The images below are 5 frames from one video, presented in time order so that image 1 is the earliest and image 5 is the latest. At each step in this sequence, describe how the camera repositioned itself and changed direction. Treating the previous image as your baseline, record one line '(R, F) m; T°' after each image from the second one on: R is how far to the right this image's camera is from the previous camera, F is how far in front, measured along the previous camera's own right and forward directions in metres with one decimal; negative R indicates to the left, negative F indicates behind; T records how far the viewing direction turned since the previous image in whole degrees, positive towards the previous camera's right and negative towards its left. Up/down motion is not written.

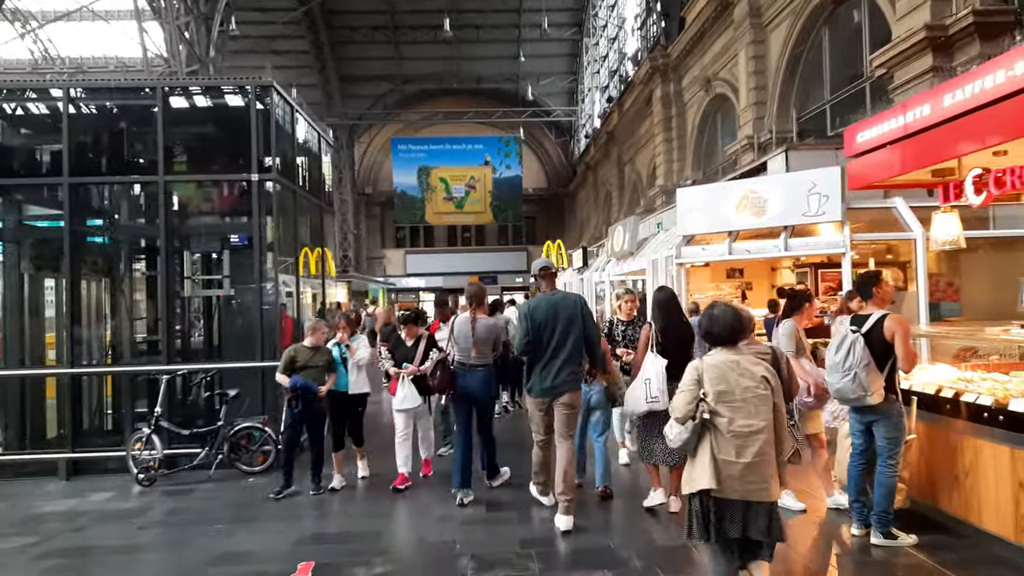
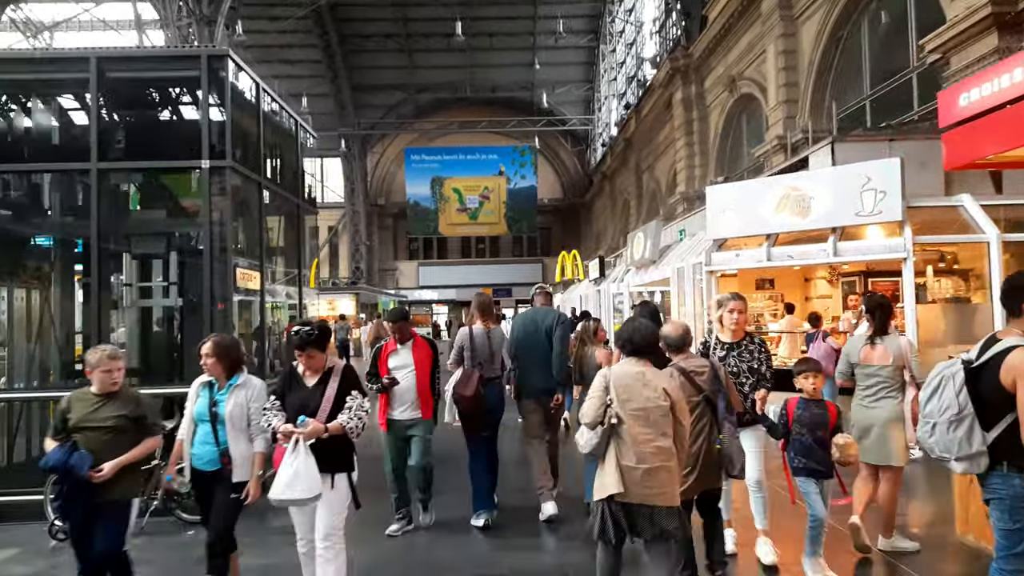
(+0.1, +1.3) m; -1°
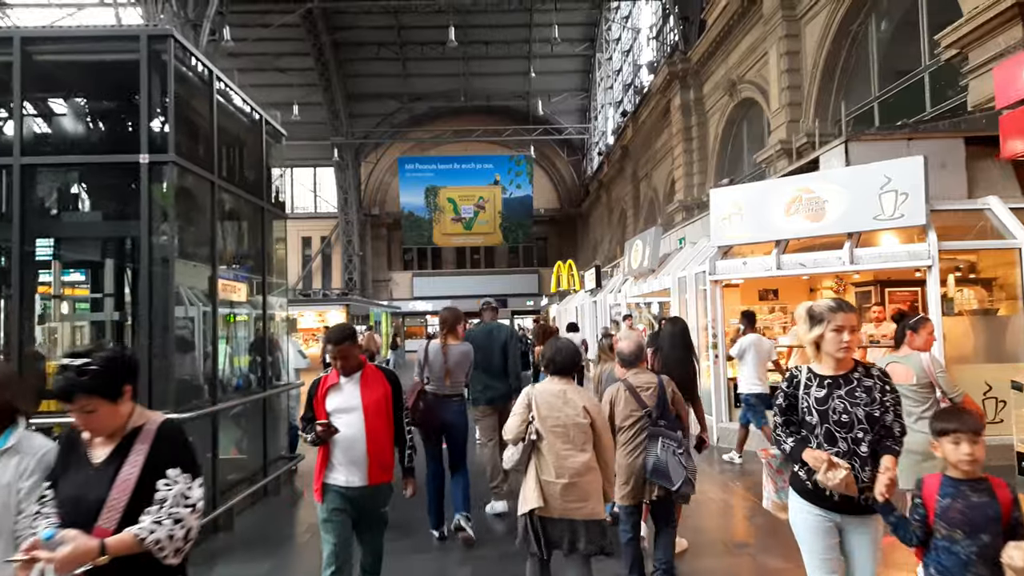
(+0.1, +0.7) m; 0°
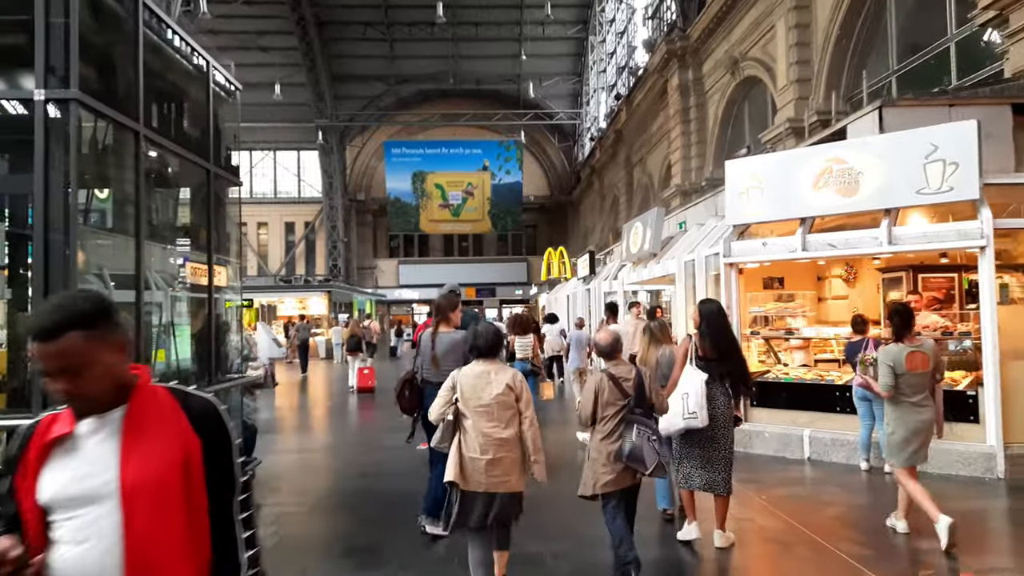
(0.0, +1.1) m; +1°
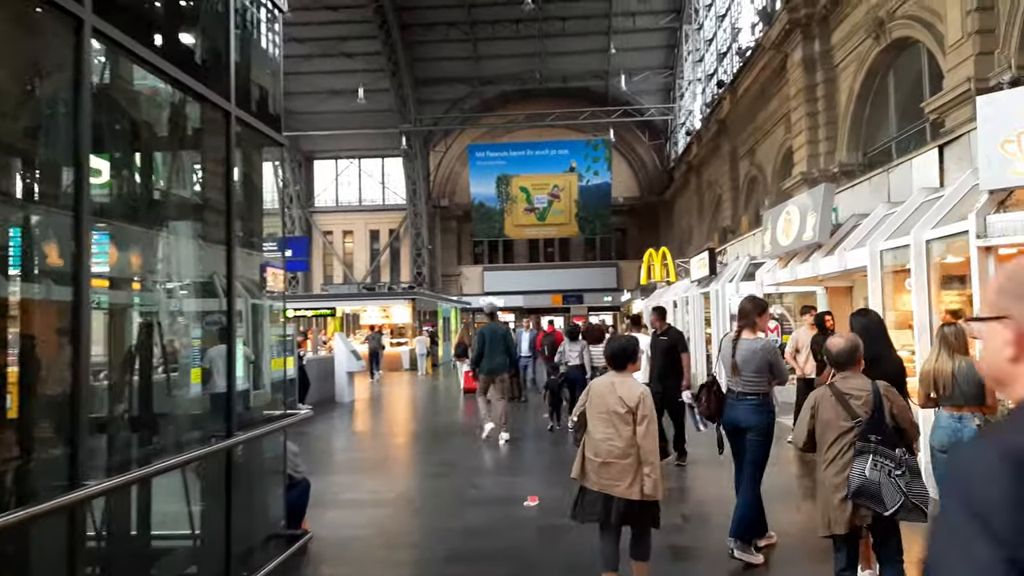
(-0.5, +2.3) m; -6°
